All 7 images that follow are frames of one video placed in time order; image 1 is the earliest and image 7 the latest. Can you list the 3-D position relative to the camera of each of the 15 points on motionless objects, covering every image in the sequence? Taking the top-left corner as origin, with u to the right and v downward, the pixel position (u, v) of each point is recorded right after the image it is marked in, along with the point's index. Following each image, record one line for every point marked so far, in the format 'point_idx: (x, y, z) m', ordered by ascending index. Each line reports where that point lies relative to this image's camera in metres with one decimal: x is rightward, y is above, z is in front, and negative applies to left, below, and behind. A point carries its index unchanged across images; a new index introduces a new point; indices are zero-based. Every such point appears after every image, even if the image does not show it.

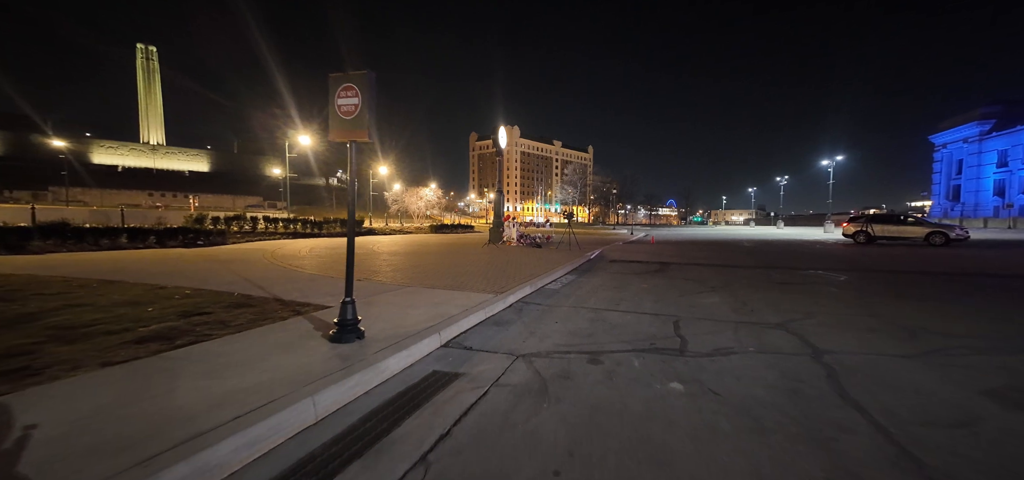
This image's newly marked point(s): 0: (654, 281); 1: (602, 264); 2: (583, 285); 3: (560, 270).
0: (+3.8, -1.1, +10.4) m
1: (+3.3, -0.9, +14.1) m
2: (+1.8, -1.2, +9.7) m
3: (+1.5, -1.0, +11.5) m
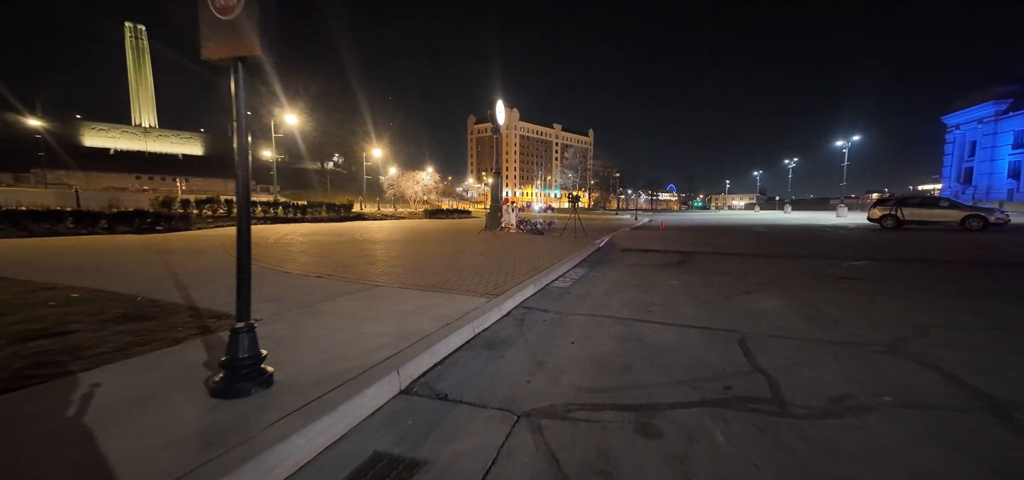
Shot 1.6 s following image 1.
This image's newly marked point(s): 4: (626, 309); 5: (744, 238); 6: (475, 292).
0: (+3.8, -0.8, +8.6) m
1: (+3.2, -0.5, +12.3) m
2: (+1.7, -0.9, +7.8) m
3: (+1.4, -0.6, +9.7) m
4: (+1.8, -1.1, +5.8) m
5: (+11.6, +0.1, +19.0) m
6: (-0.6, -0.9, +6.2) m
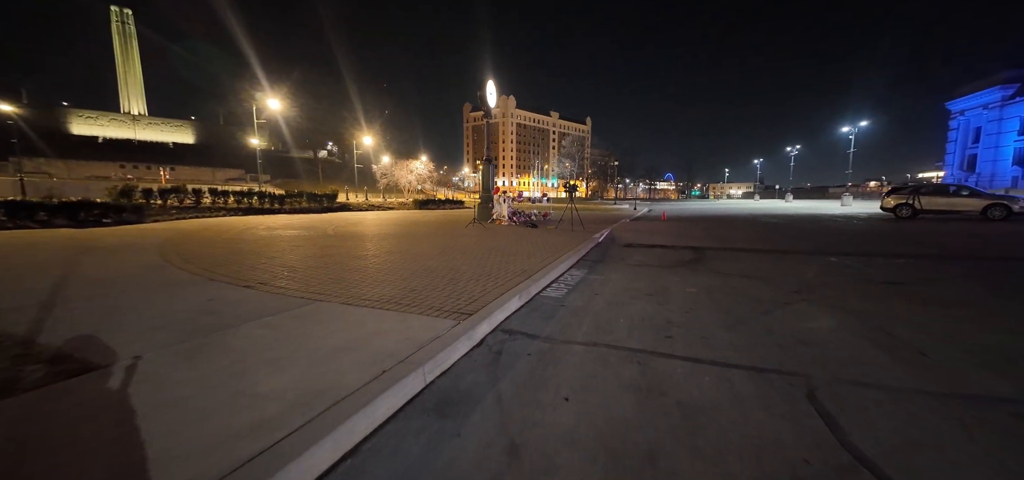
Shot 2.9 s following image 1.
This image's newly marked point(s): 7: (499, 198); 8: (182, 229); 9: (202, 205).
0: (+3.4, -0.8, +7.1) m
1: (+2.9, -0.3, +10.8) m
2: (+1.4, -0.9, +6.4) m
3: (+1.1, -0.5, +8.3) m
4: (+1.5, -1.1, +4.4) m
5: (+11.2, +0.4, +17.6) m
6: (-0.9, -0.9, +4.8) m
7: (-0.7, +2.0, +18.9) m
8: (-11.1, +0.4, +12.7) m
9: (-16.0, +1.8, +19.5) m
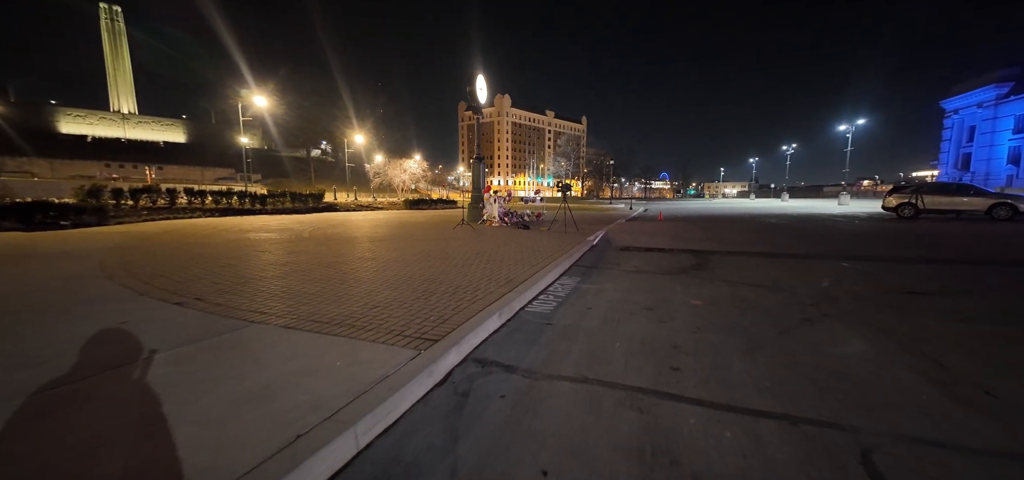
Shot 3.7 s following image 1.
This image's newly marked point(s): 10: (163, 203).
0: (+3.2, -0.9, +6.4) m
1: (+2.6, -0.4, +10.1) m
2: (+1.2, -1.0, +5.6) m
3: (+0.8, -0.6, +7.5) m
4: (+1.2, -1.2, +3.7) m
5: (+10.8, +0.4, +16.9) m
6: (-1.2, -1.0, +4.0) m
7: (-1.1, +2.0, +18.1) m
8: (-11.4, +0.2, +11.8) m
9: (-16.4, +1.7, +18.6) m
10: (-17.3, +1.8, +18.8) m
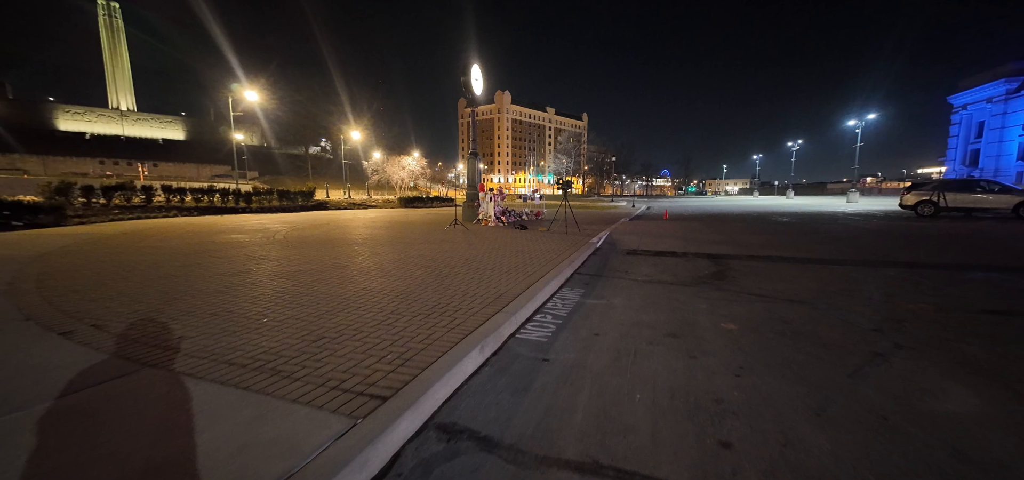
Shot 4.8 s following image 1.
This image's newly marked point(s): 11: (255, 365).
0: (+3.0, -1.0, +5.3) m
1: (+2.4, -0.5, +9.0) m
2: (+1.0, -1.1, +4.6) m
3: (+0.7, -0.7, +6.4) m
4: (+1.1, -1.3, +2.6) m
5: (+10.7, +0.4, +15.8) m
6: (-1.3, -1.1, +2.9) m
7: (-1.2, +1.9, +17.0) m
8: (-11.6, +0.2, +10.7) m
9: (-16.5, +1.7, +17.5) m
10: (-17.4, +1.8, +17.7) m
11: (-2.2, -1.1, +3.2) m
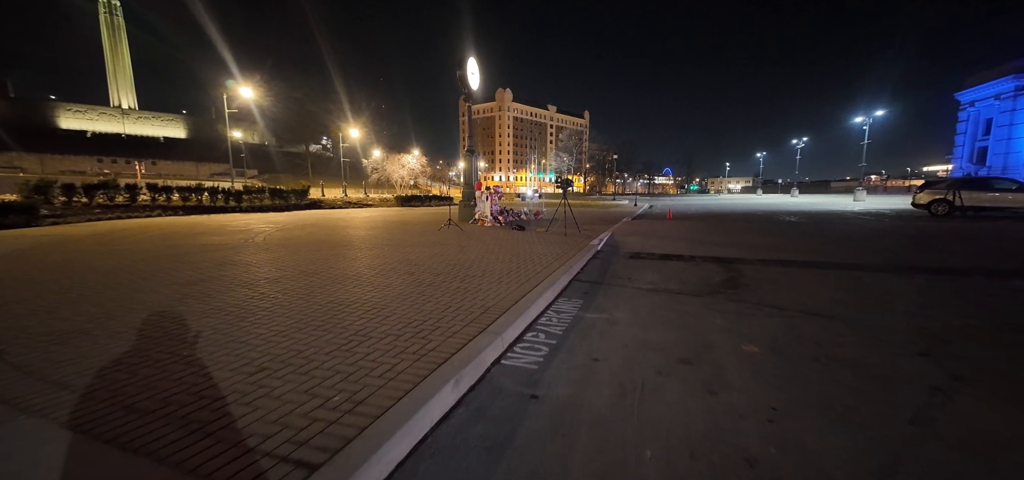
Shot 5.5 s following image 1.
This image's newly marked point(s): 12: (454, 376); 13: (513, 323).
0: (+2.9, -1.1, +4.6) m
1: (+2.3, -0.5, +8.3) m
2: (+0.9, -1.2, +3.9) m
3: (+0.5, -0.8, +5.7) m
4: (+0.9, -1.4, +1.9) m
5: (+10.6, +0.3, +15.1) m
6: (-1.4, -1.2, +2.2) m
7: (-1.3, +1.9, +16.3) m
8: (-11.7, +0.1, +10.1) m
9: (-16.6, +1.6, +16.9) m
10: (-17.5, +1.8, +17.1) m
11: (-2.3, -1.2, +2.6) m
12: (-0.5, -1.1, +3.1) m
13: (0.0, -0.9, +4.3) m
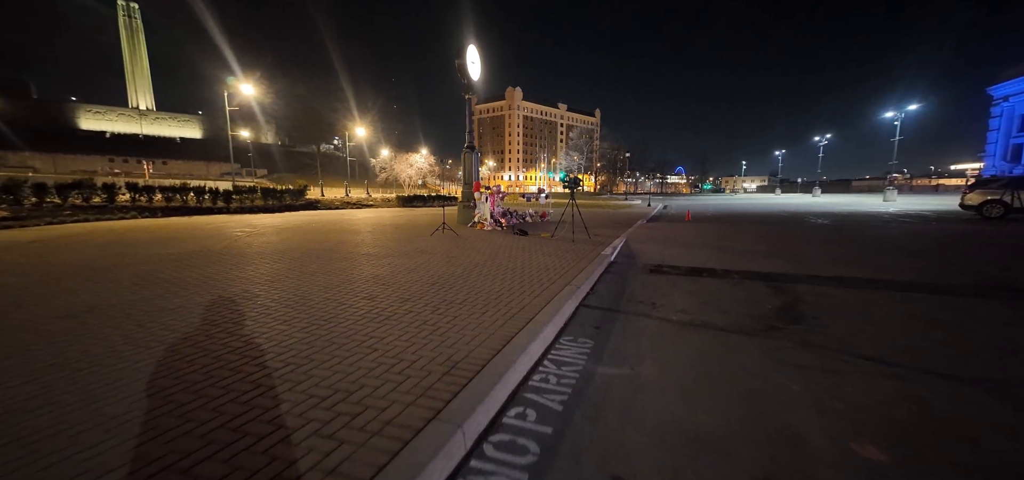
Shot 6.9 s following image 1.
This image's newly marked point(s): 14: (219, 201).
0: (+2.7, -1.3, +3.1) m
1: (+2.2, -0.8, +6.8) m
2: (+0.7, -1.4, +2.4) m
3: (+0.4, -1.0, +4.2) m
4: (+0.6, -1.6, +0.4) m
5: (+10.7, +0.1, +13.3) m
6: (-1.7, -1.4, +0.8) m
7: (-1.2, +1.7, +14.8) m
8: (-11.7, 0.0, +8.9) m
9: (-16.5, +1.5, +15.8) m
10: (-17.4, +1.6, +16.1) m
11: (-2.6, -1.4, +1.1) m
12: (-0.7, -1.3, +1.6) m
13: (-0.2, -1.1, +2.8) m
14: (-14.6, +2.0, +19.0) m
